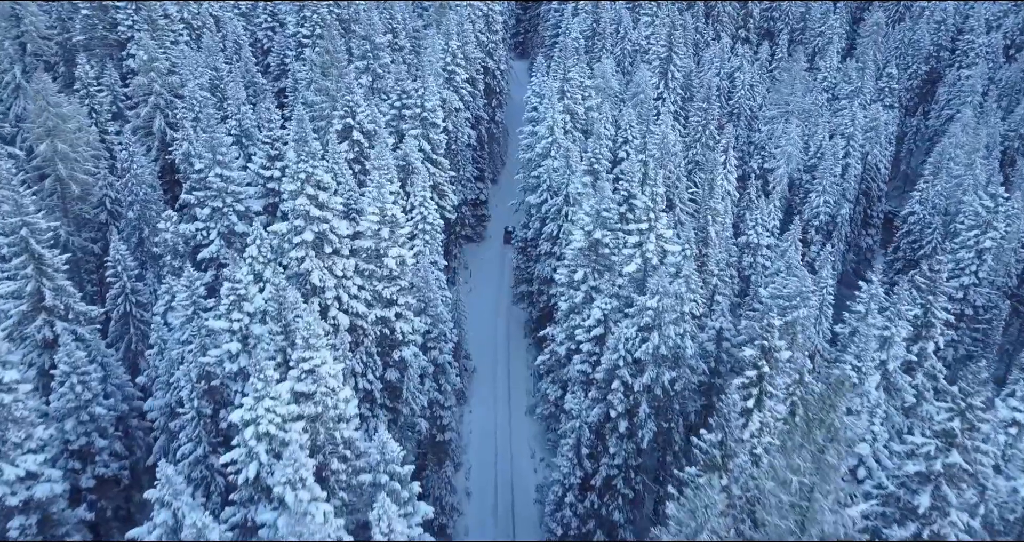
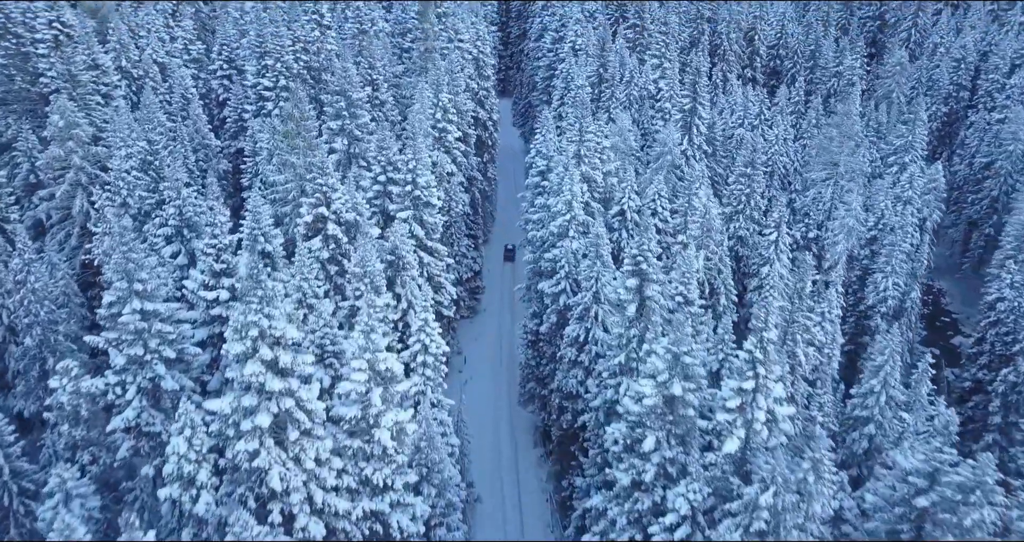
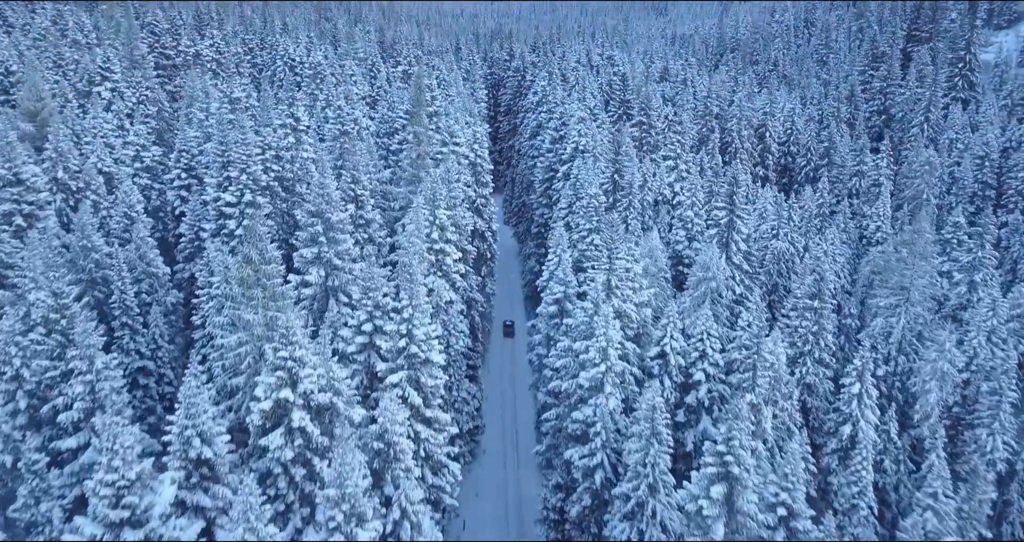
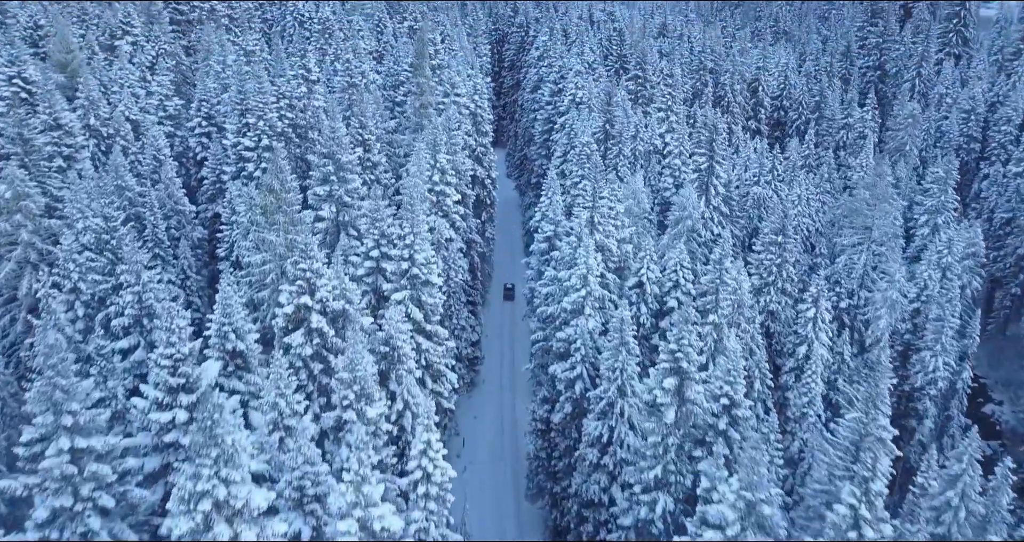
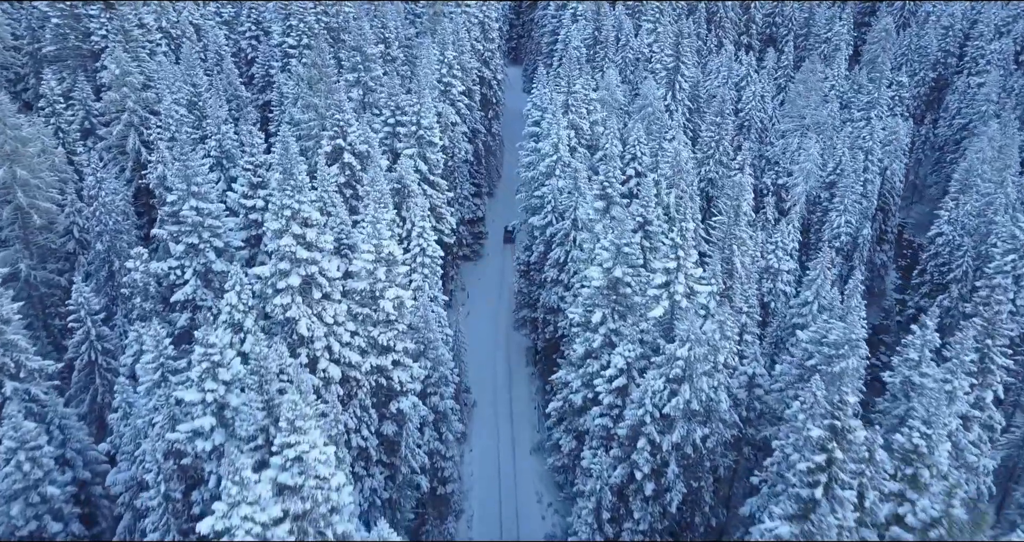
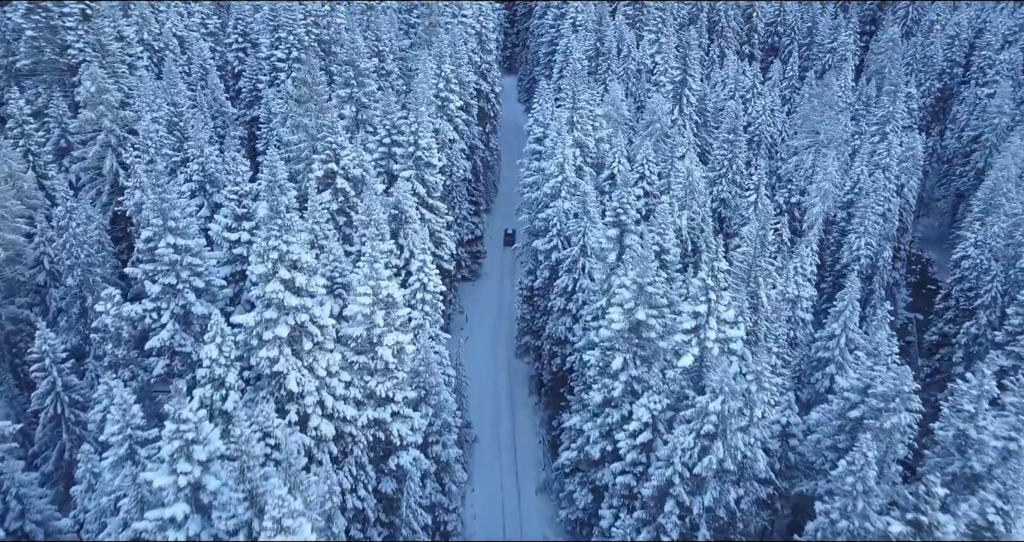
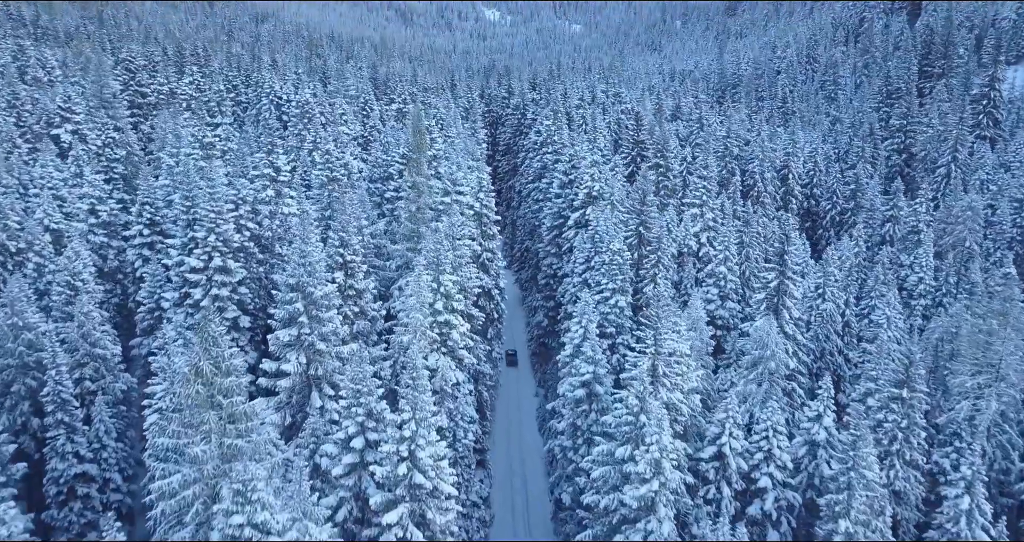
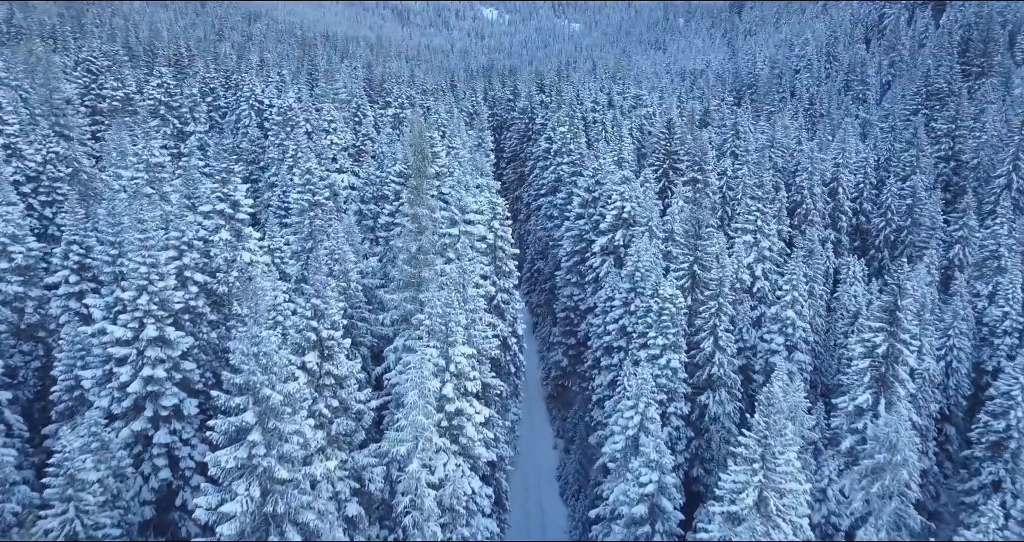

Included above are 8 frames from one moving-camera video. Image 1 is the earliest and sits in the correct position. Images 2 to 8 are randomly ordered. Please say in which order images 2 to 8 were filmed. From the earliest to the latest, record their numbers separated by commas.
5, 6, 2, 4, 3, 7, 8
